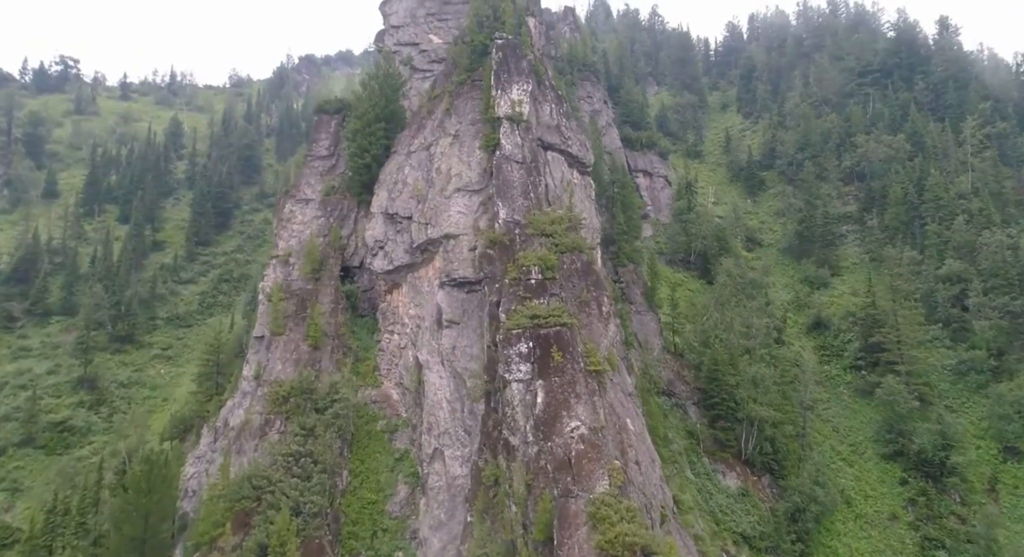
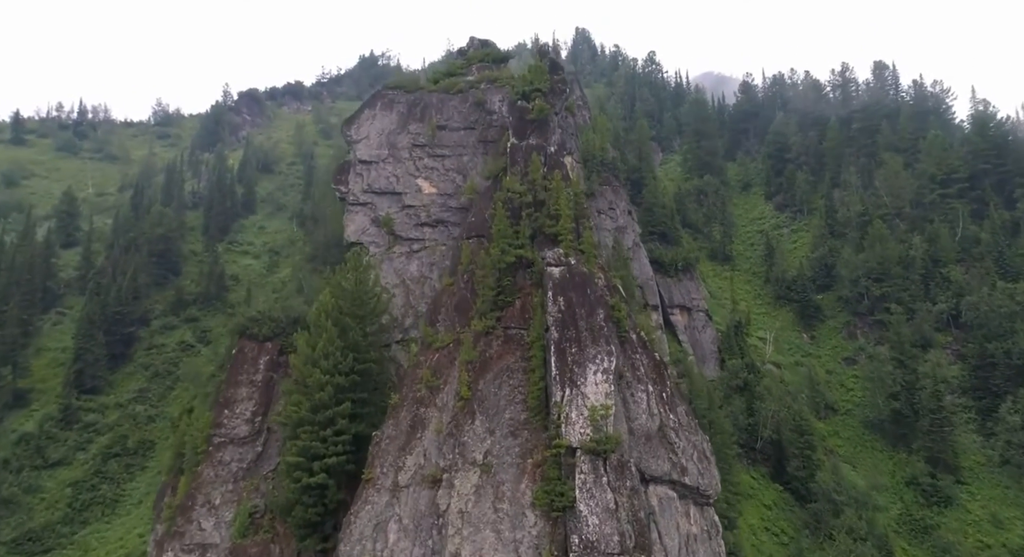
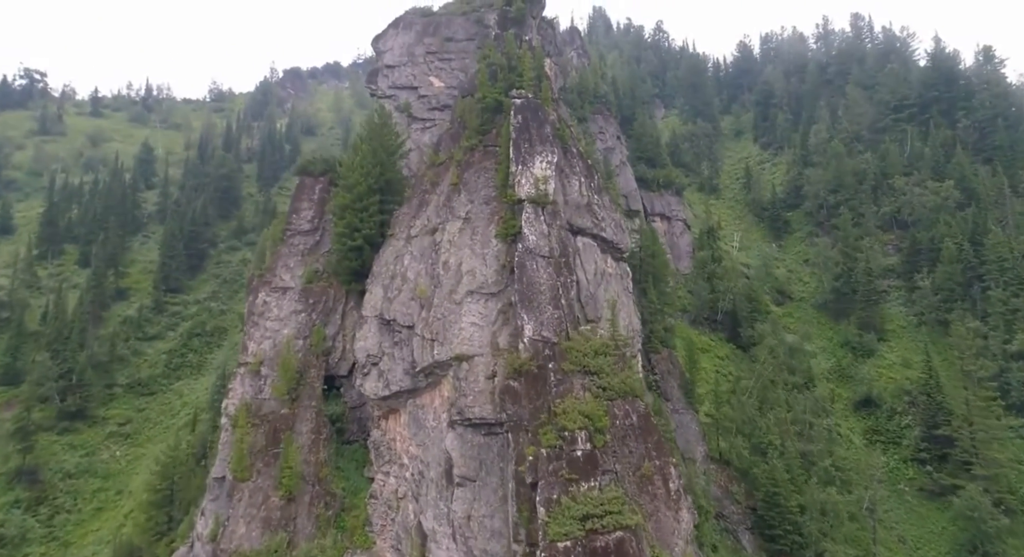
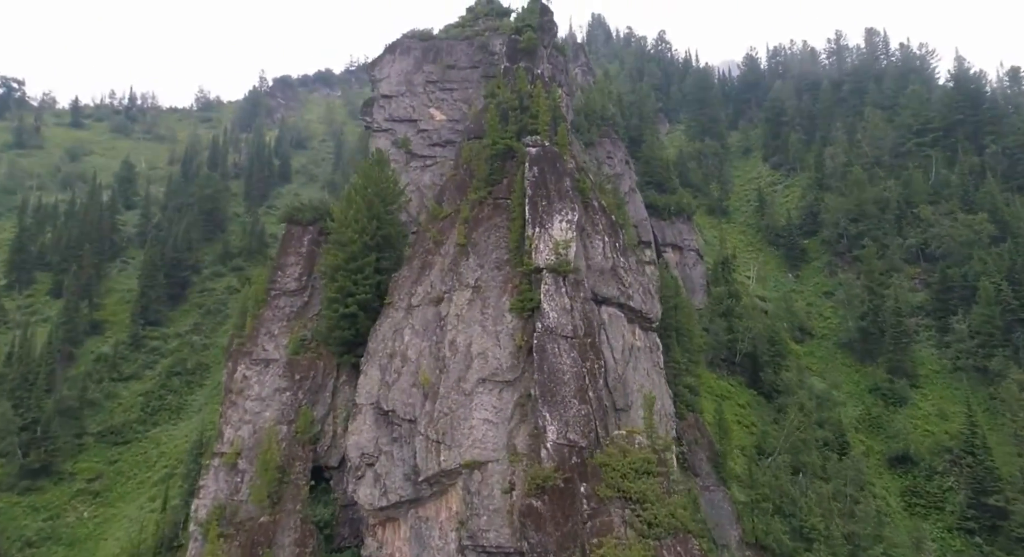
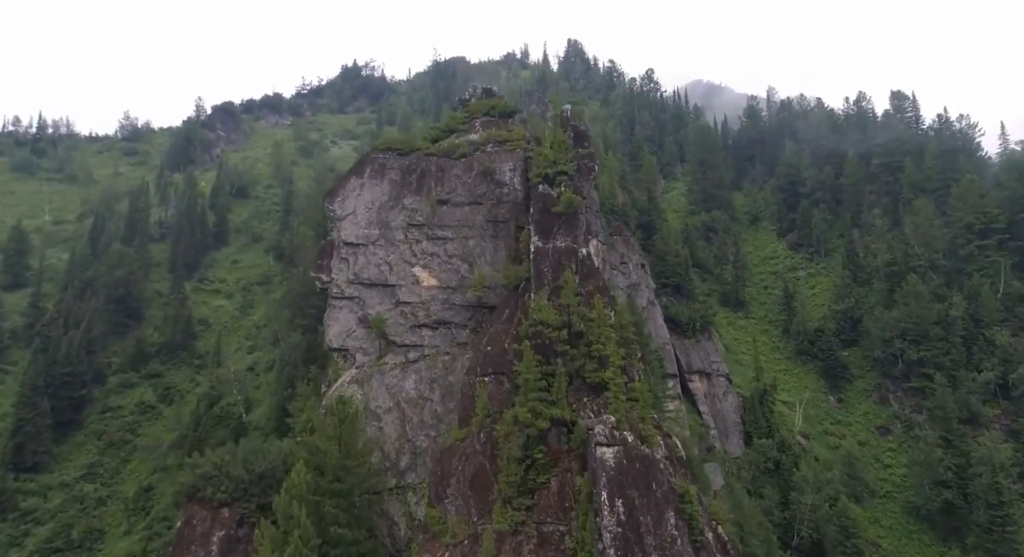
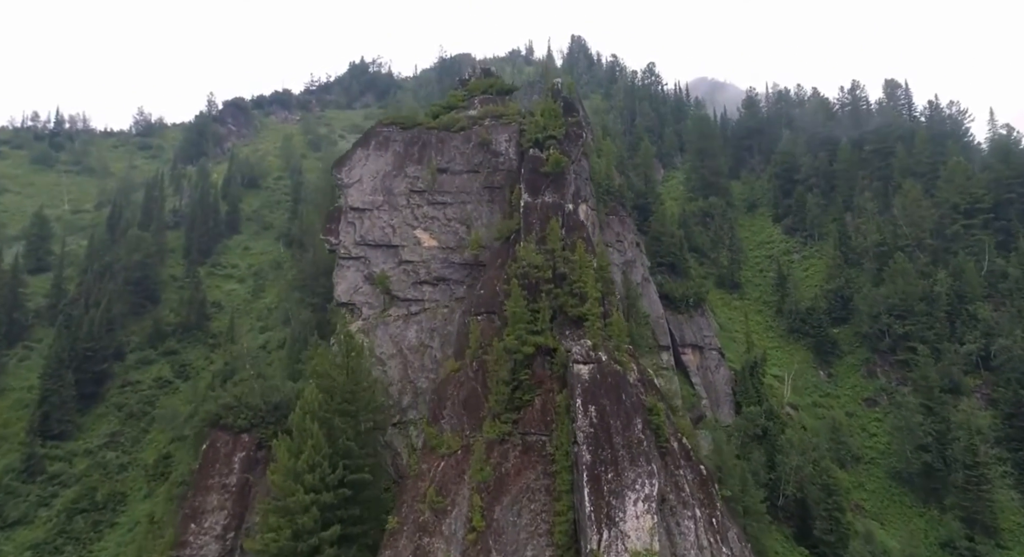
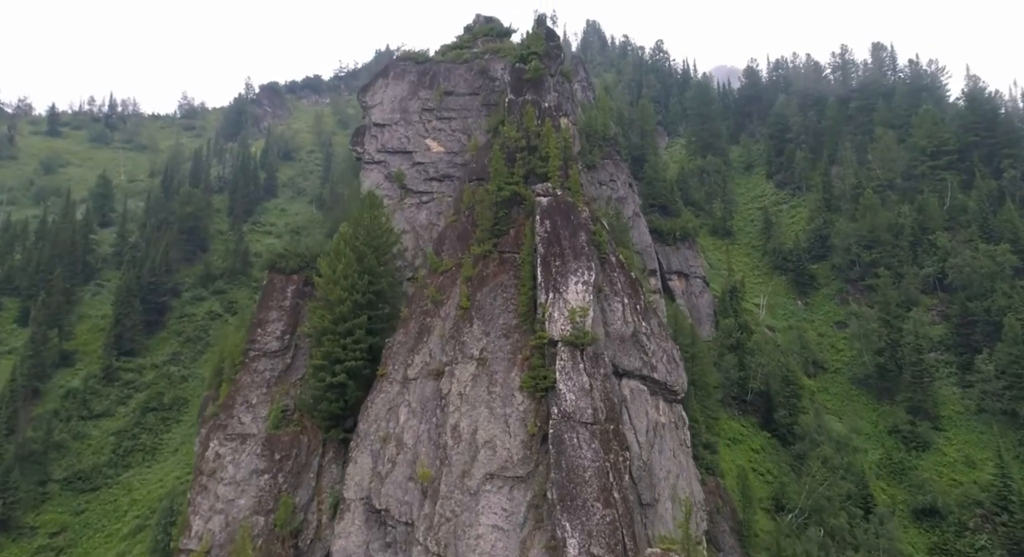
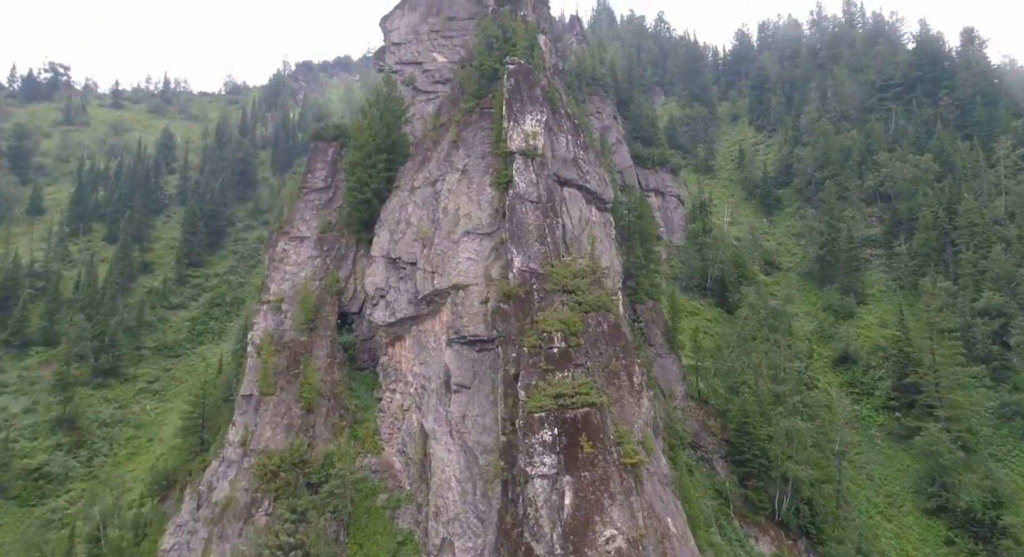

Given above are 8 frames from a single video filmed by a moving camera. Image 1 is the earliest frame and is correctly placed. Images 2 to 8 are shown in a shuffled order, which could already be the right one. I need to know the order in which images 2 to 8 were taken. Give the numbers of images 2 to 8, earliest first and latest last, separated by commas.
8, 3, 4, 7, 2, 6, 5
